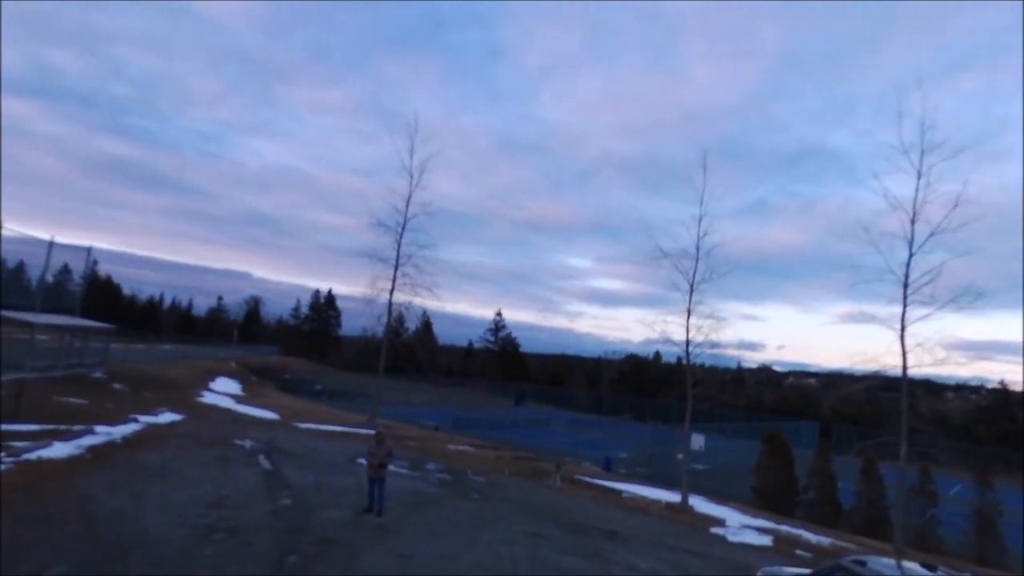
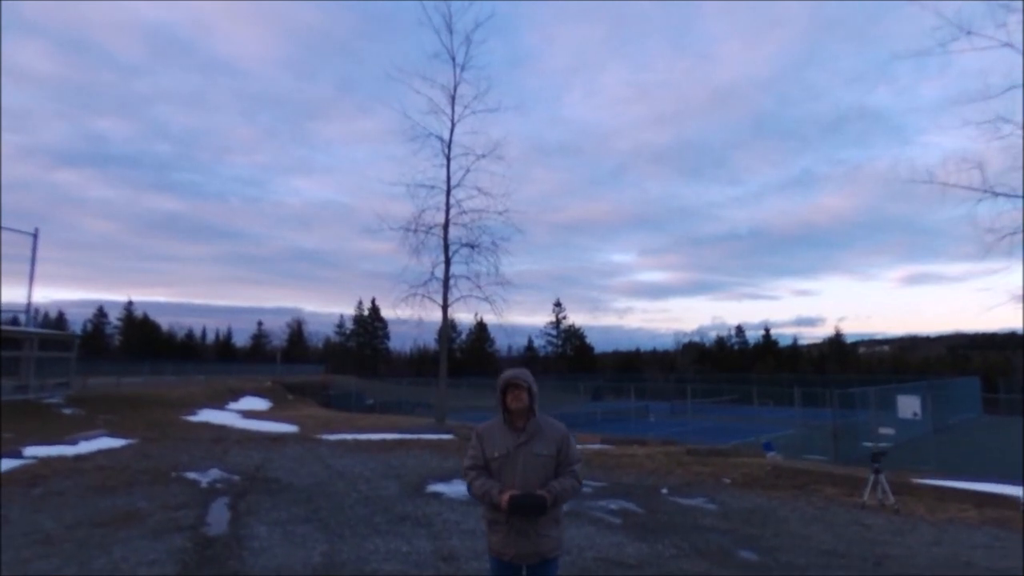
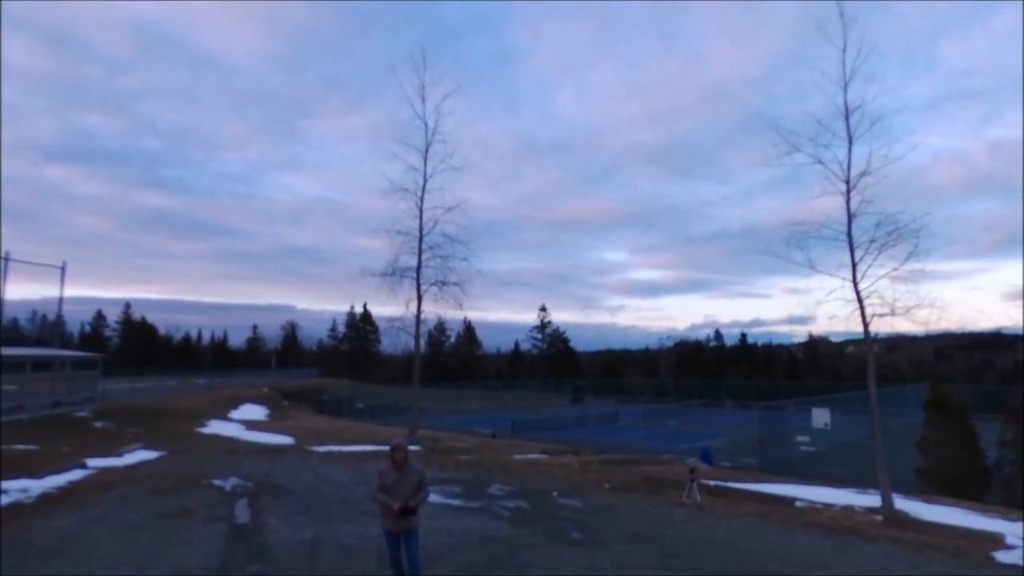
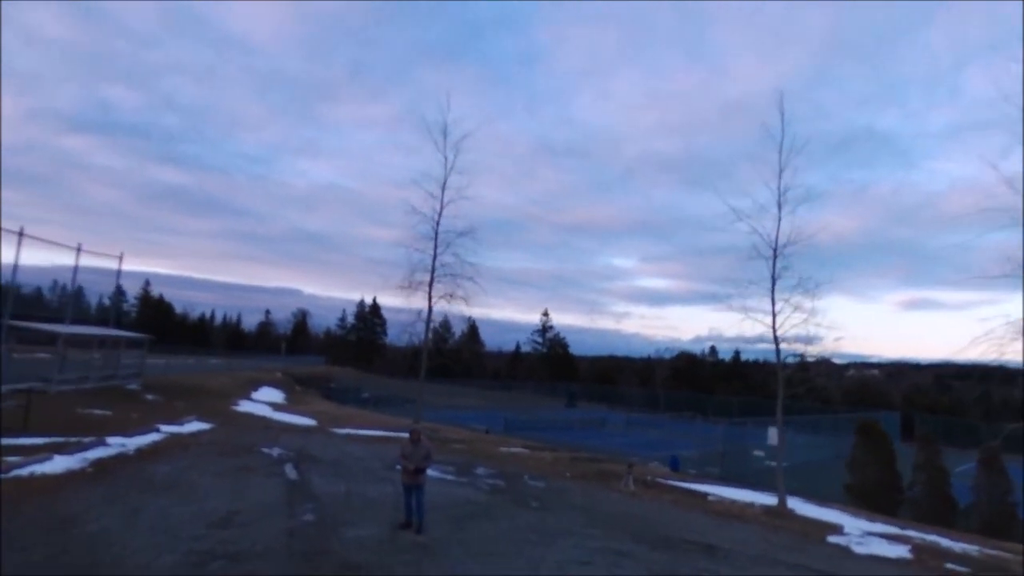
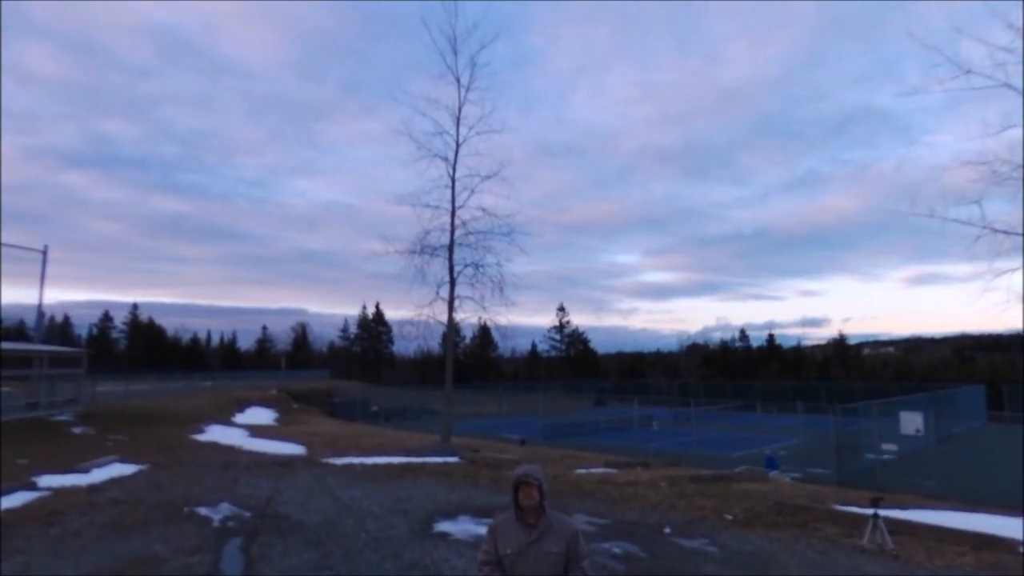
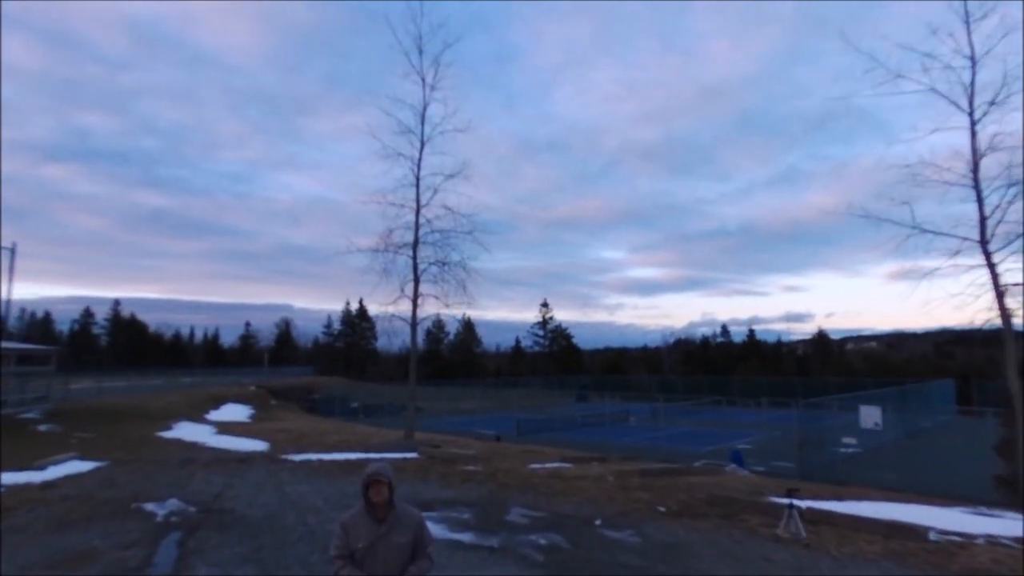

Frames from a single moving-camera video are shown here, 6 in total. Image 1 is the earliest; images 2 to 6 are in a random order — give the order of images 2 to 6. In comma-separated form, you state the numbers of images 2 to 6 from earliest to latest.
4, 3, 6, 2, 5
